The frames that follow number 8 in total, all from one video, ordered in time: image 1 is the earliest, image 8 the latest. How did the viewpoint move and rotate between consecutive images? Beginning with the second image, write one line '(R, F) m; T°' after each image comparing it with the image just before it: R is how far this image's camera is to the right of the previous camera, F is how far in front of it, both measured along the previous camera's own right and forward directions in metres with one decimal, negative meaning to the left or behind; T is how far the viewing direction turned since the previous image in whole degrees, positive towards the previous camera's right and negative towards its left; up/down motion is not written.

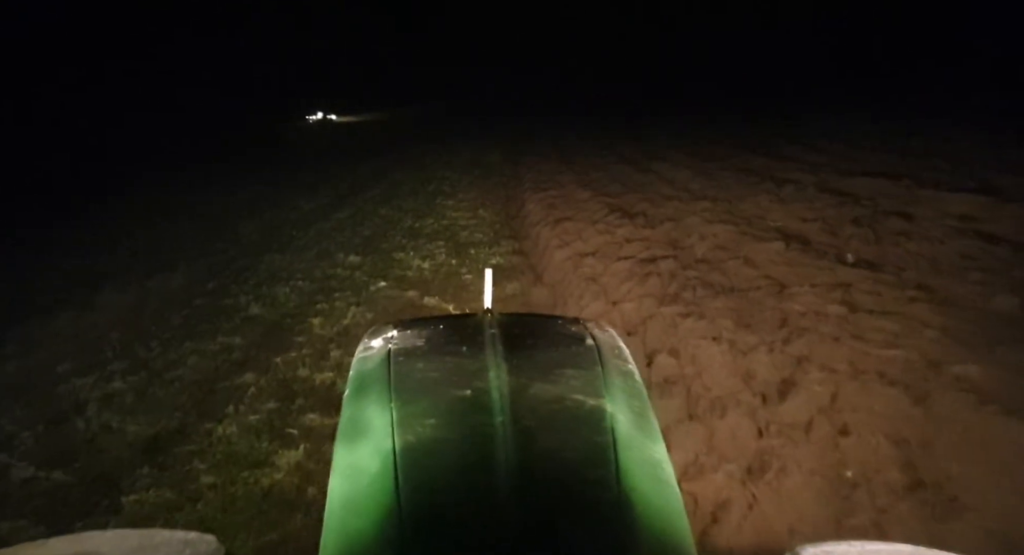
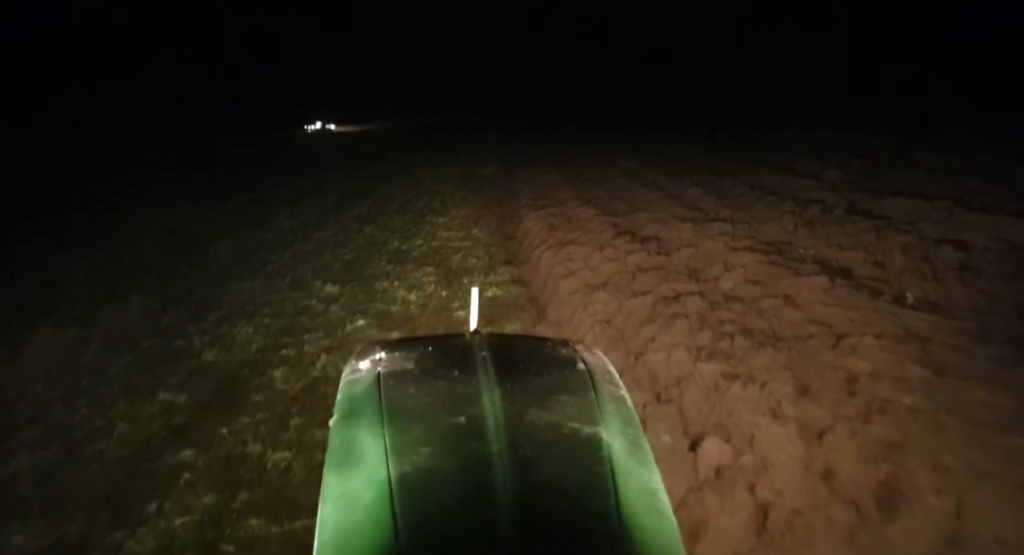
(-0.1, +0.9) m; +1°
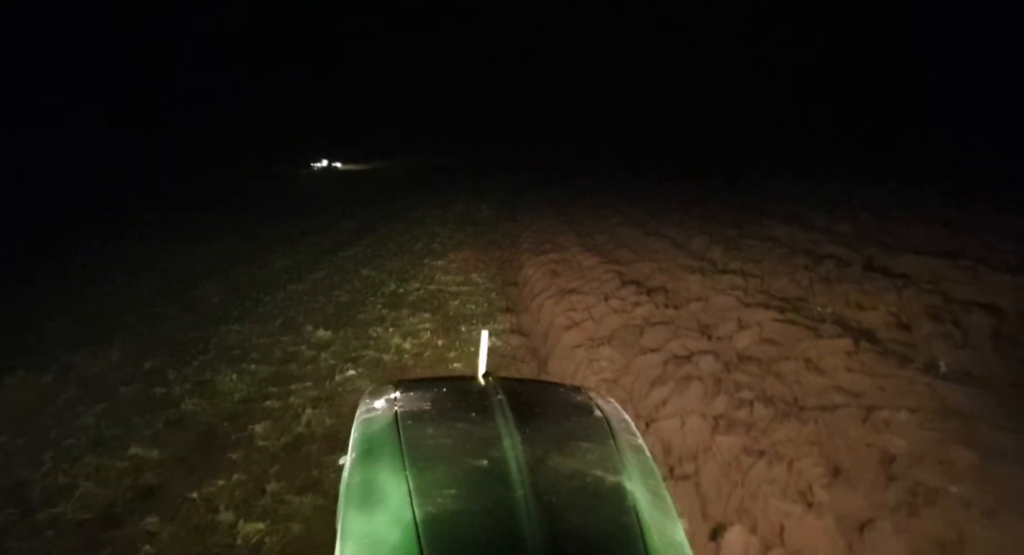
(0.0, +0.3) m; 0°
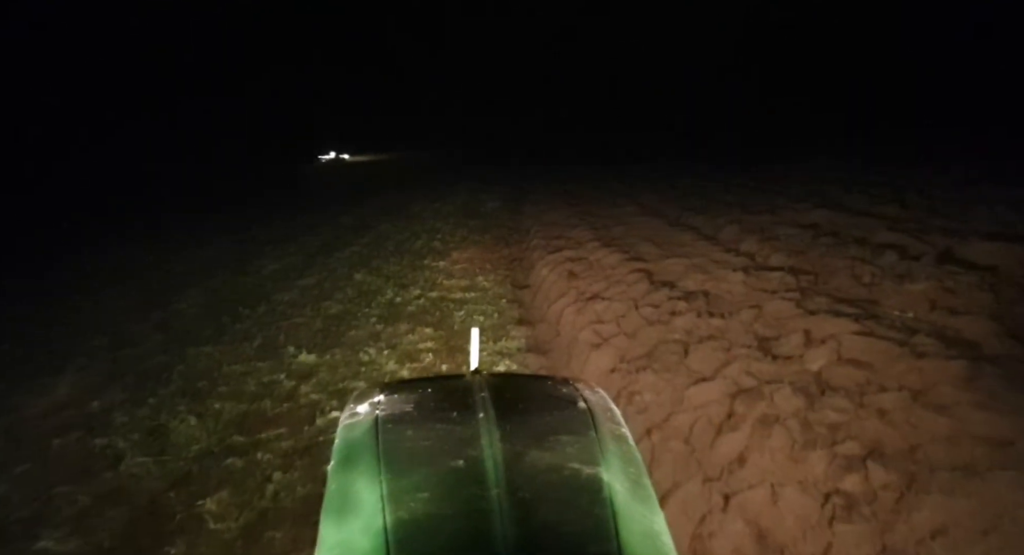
(-0.1, +1.1) m; 0°
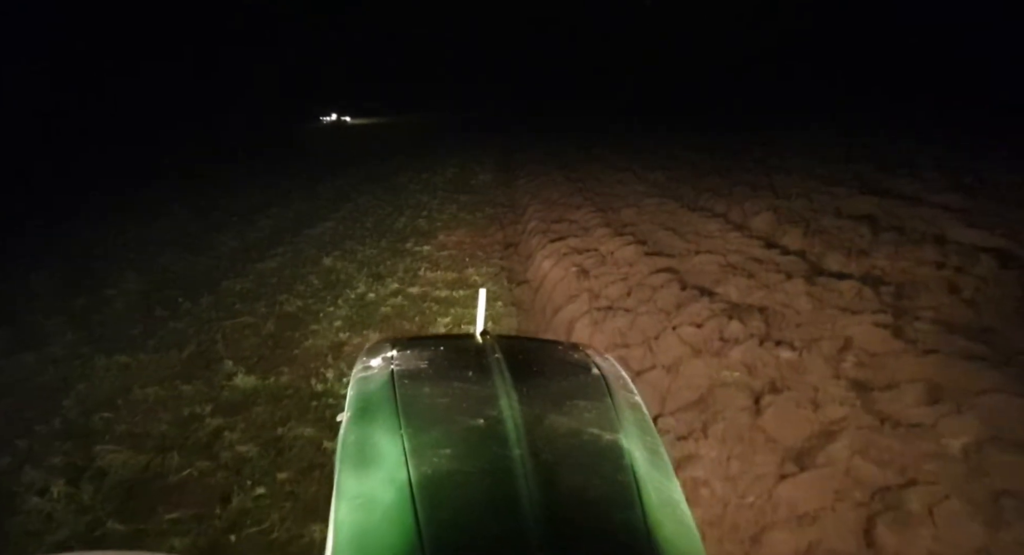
(-0.1, +1.5) m; +1°
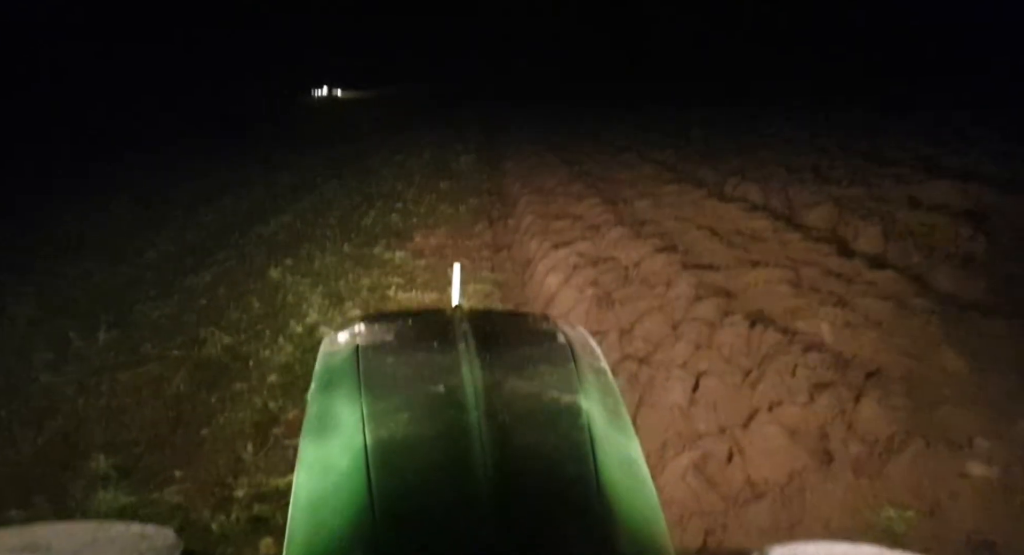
(-0.1, +1.7) m; +1°
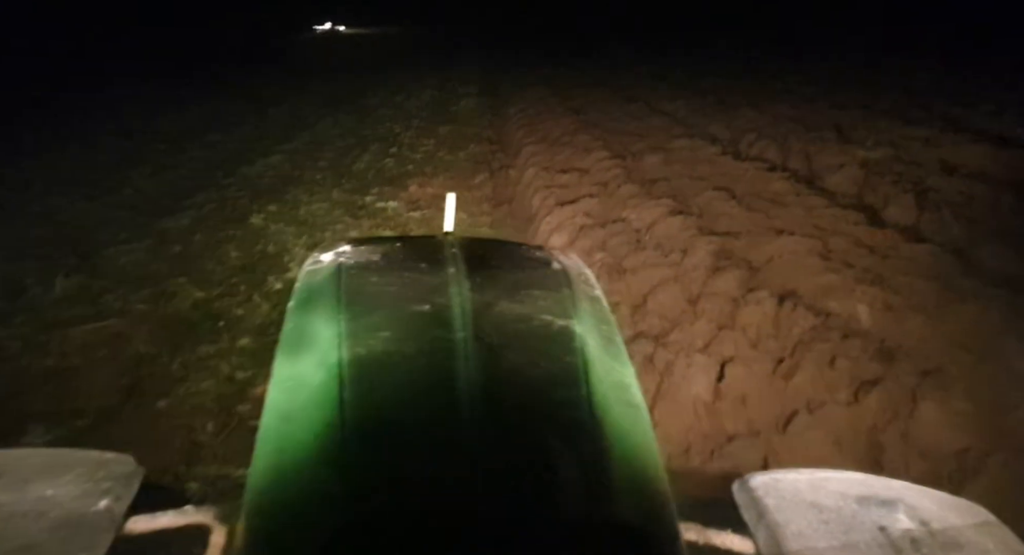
(0.0, +0.5) m; +1°
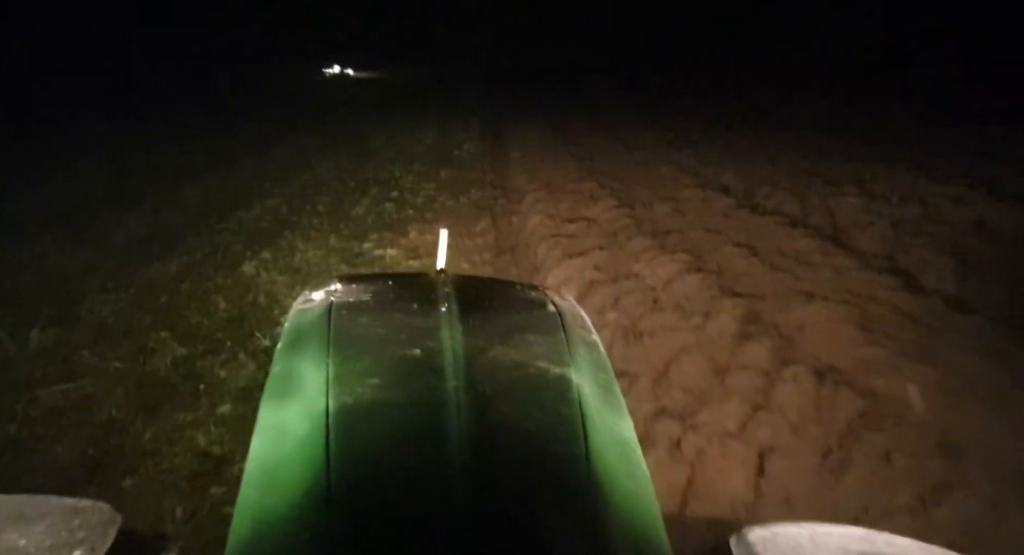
(0.0, +0.3) m; 0°
